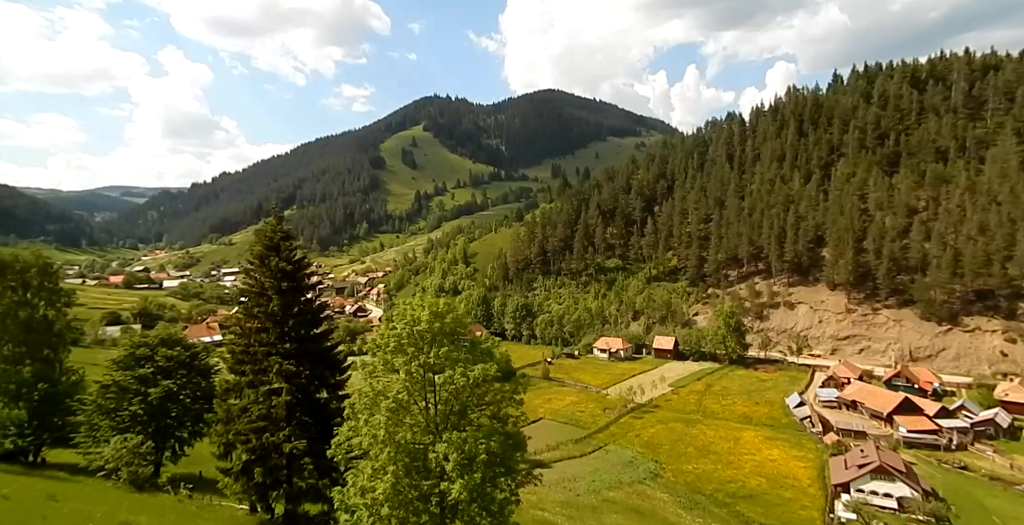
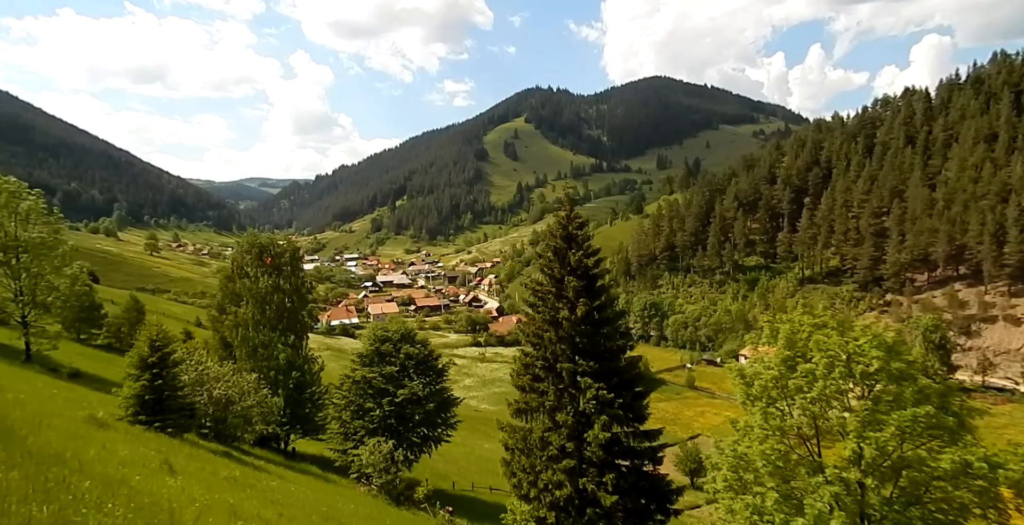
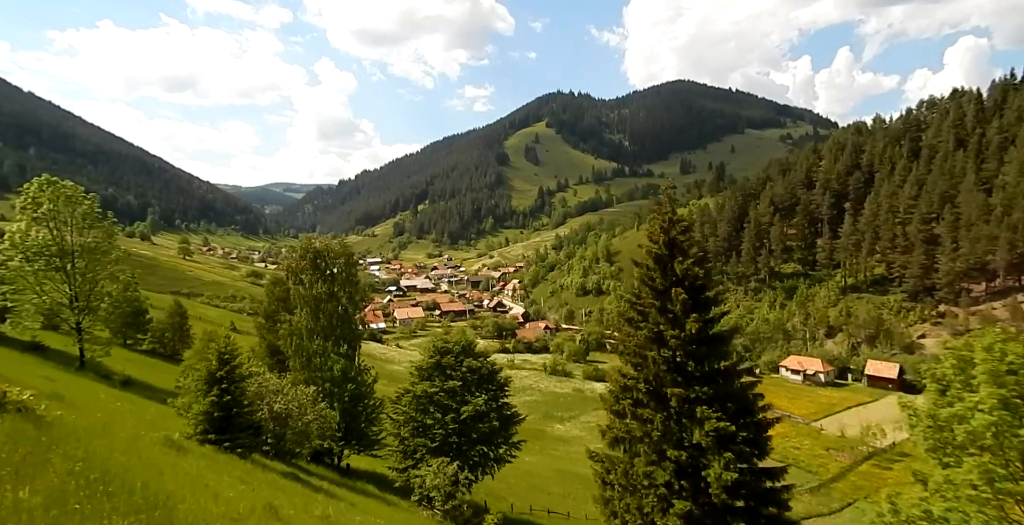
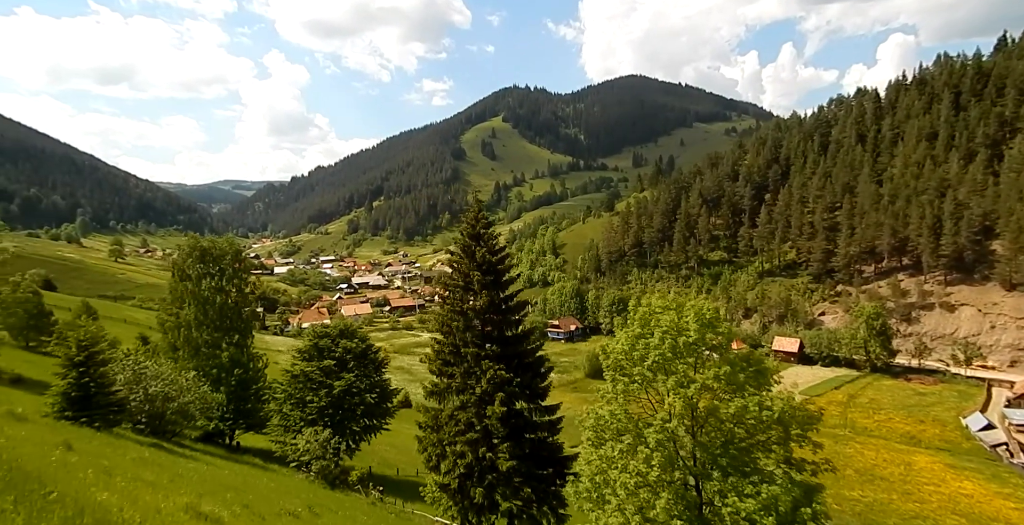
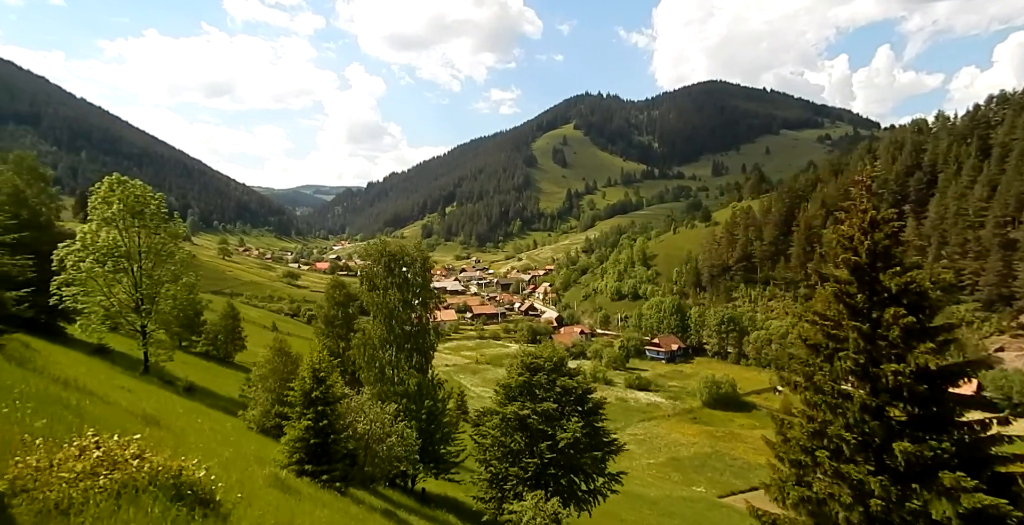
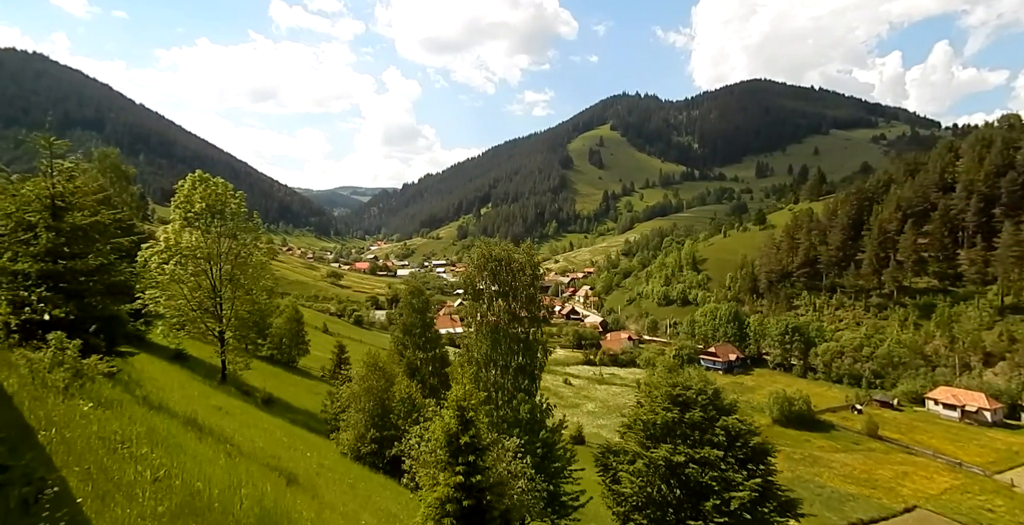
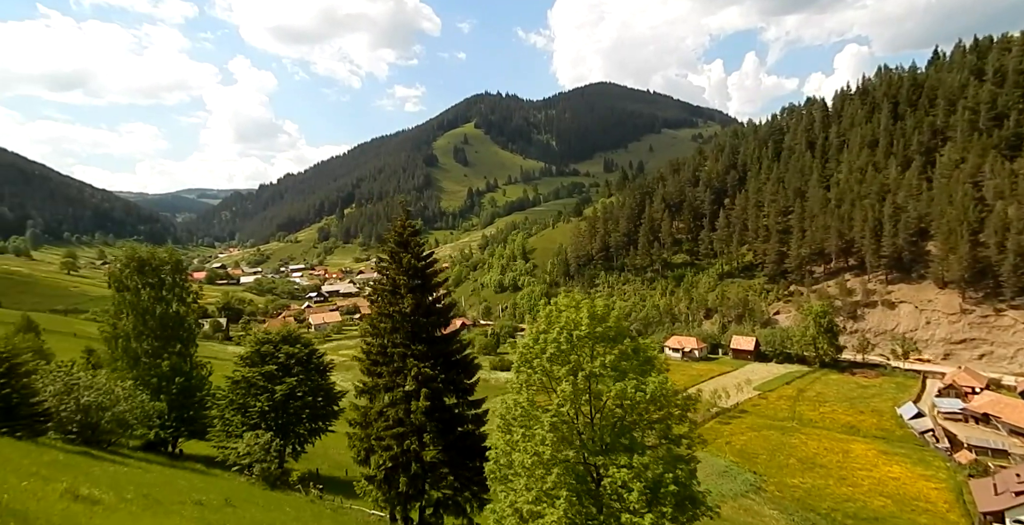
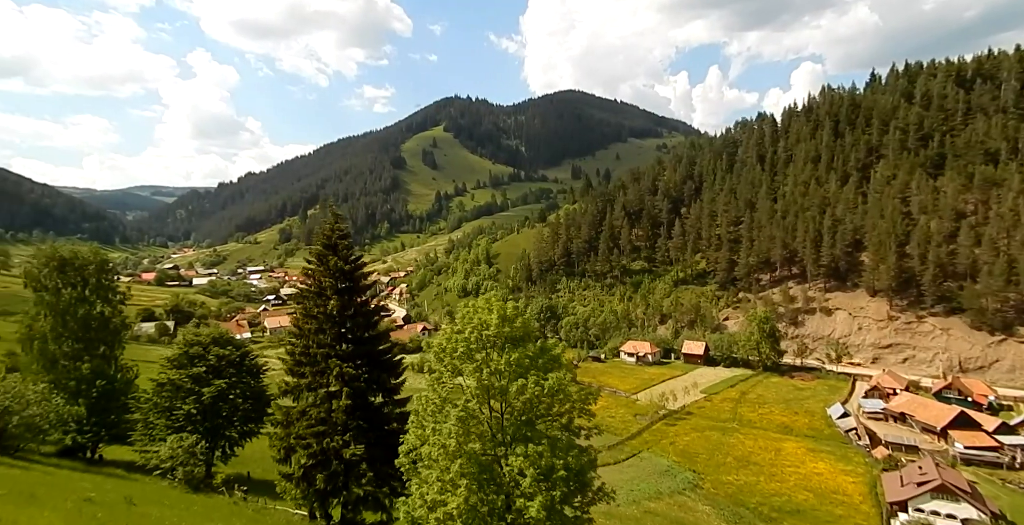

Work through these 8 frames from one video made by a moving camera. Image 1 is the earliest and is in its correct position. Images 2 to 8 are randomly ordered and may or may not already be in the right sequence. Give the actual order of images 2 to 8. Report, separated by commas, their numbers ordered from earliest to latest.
8, 7, 4, 2, 3, 5, 6
